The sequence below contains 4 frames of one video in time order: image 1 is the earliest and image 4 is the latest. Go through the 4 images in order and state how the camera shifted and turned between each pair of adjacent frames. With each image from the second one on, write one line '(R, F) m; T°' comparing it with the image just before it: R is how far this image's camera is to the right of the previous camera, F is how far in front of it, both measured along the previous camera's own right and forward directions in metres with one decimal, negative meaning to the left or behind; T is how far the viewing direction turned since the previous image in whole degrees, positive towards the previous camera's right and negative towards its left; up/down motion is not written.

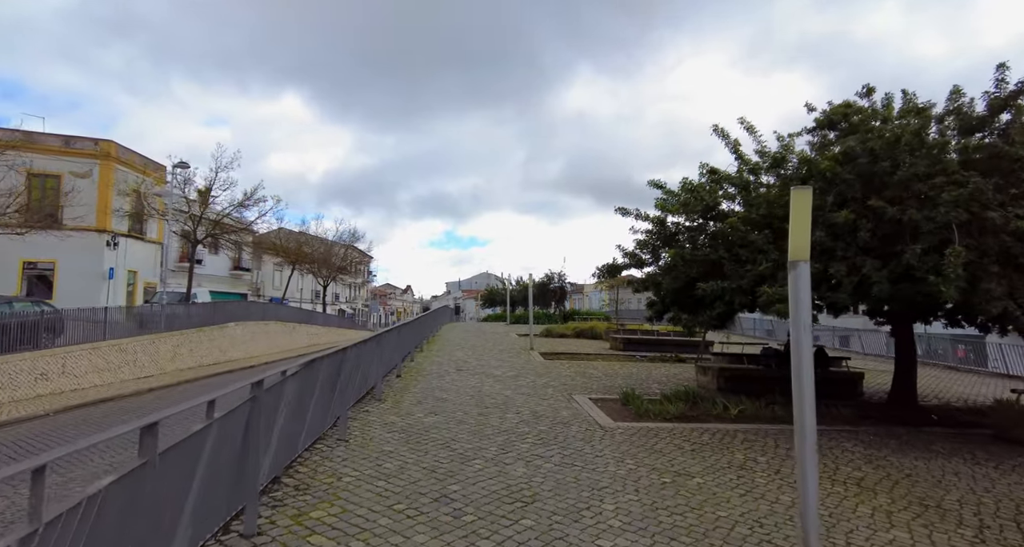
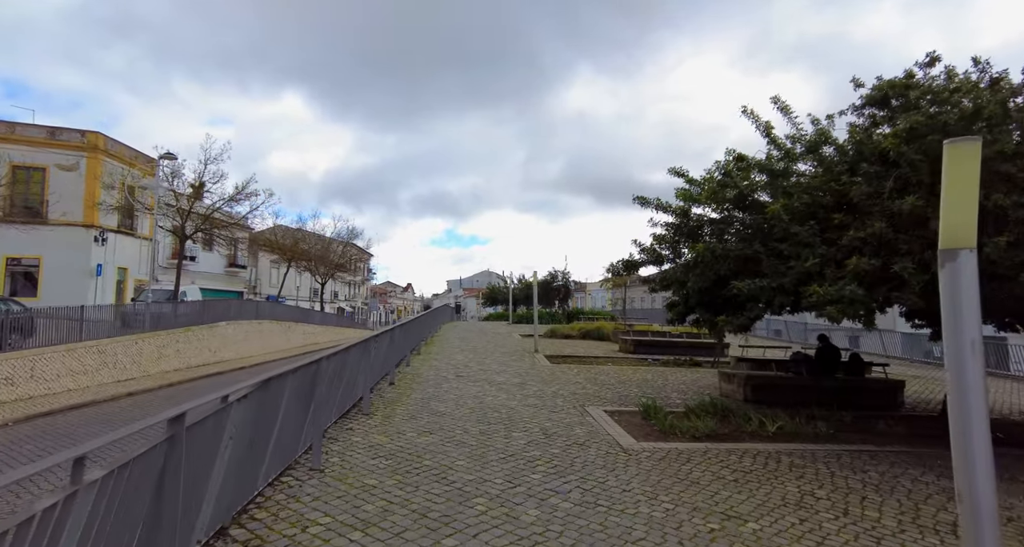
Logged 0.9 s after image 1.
(-0.1, +0.9) m; 0°
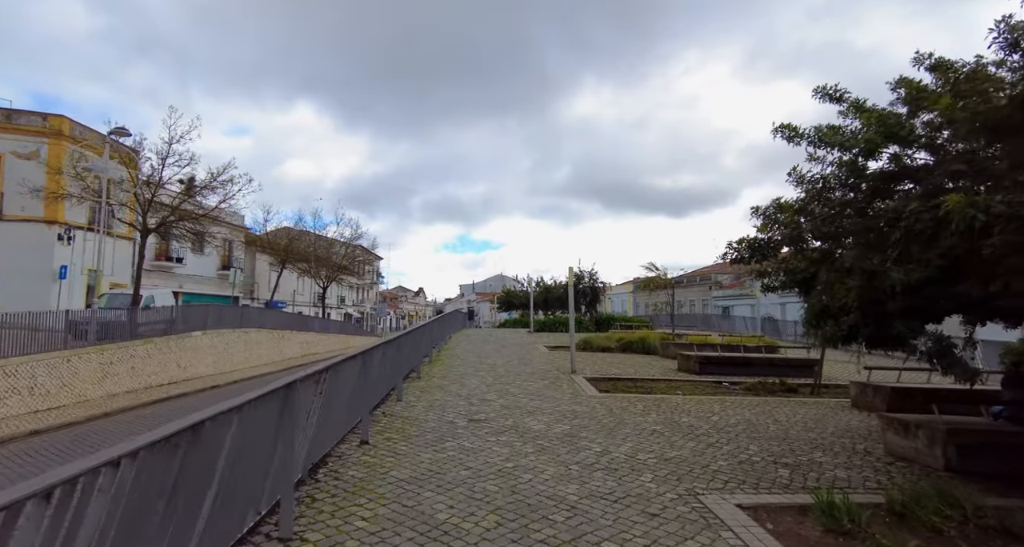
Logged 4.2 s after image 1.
(-0.4, +3.5) m; -2°
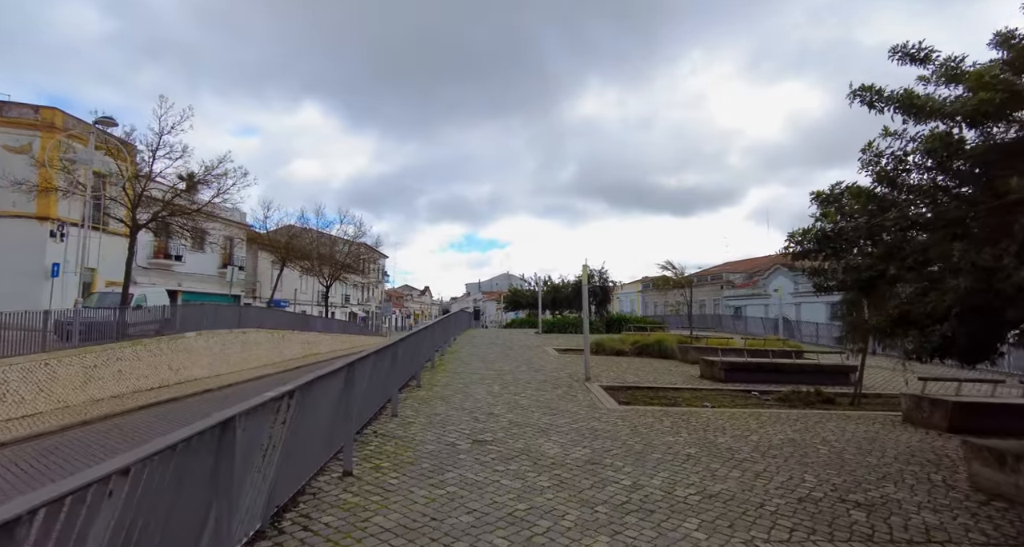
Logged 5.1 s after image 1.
(-0.1, +0.9) m; -1°
